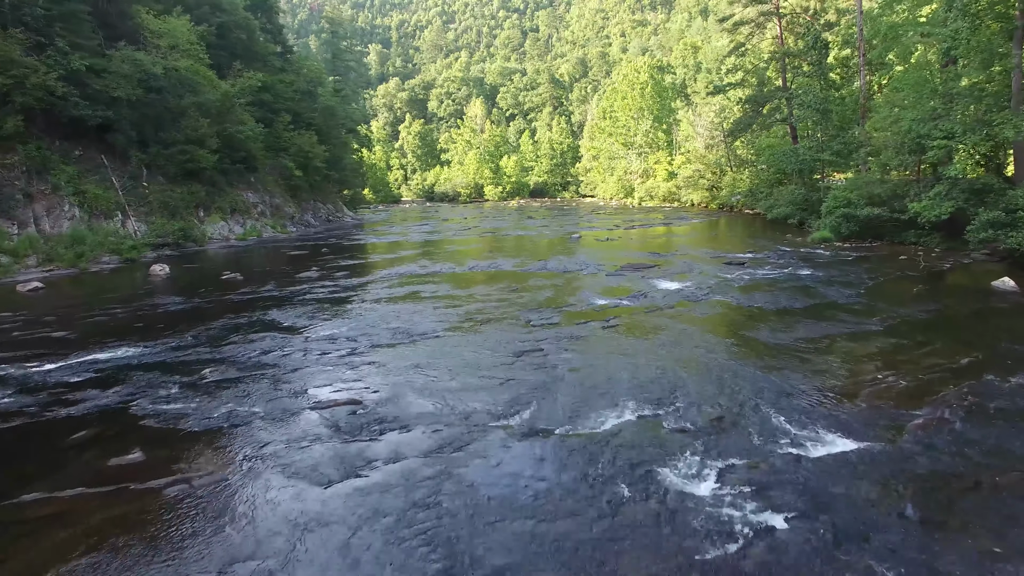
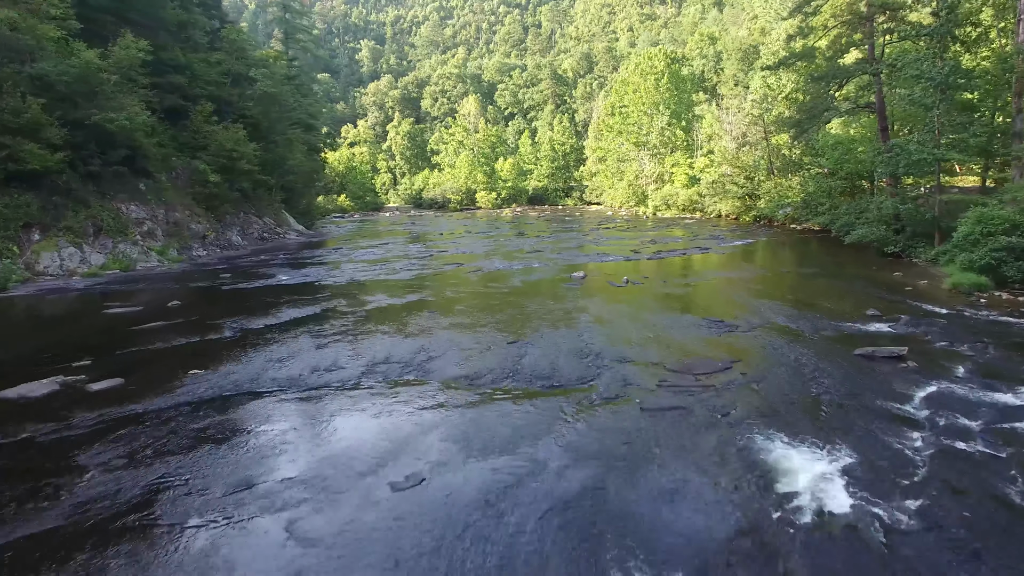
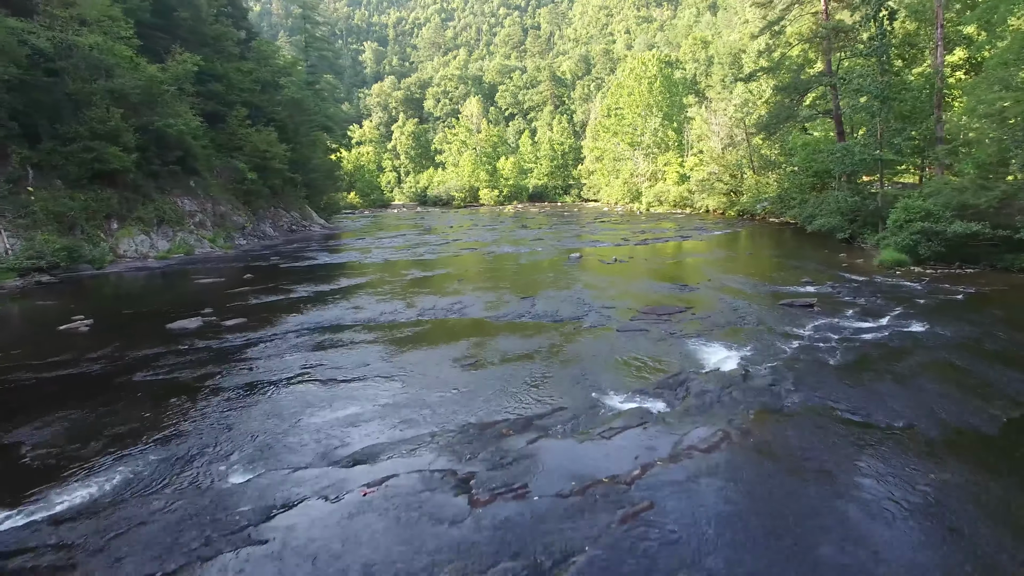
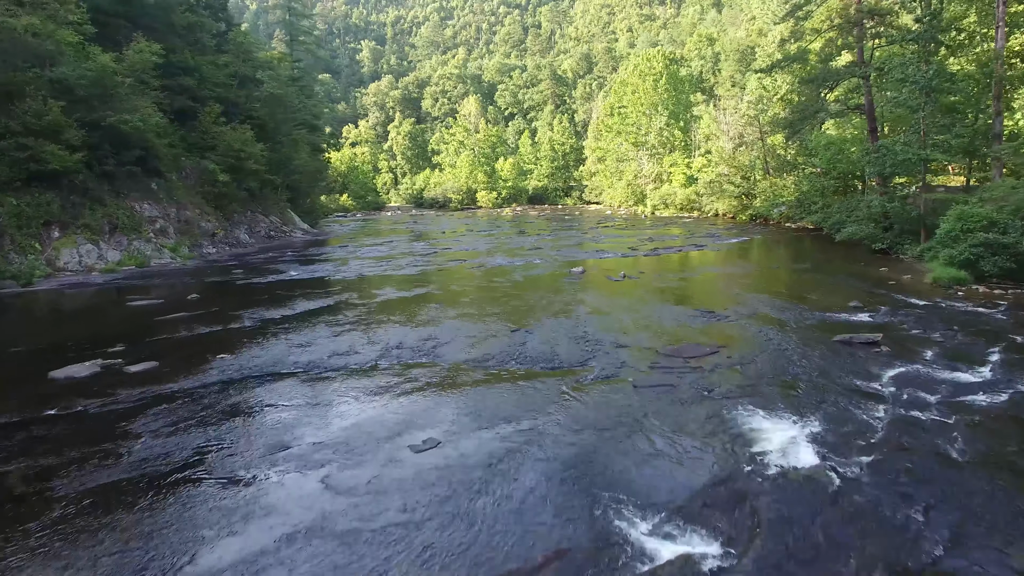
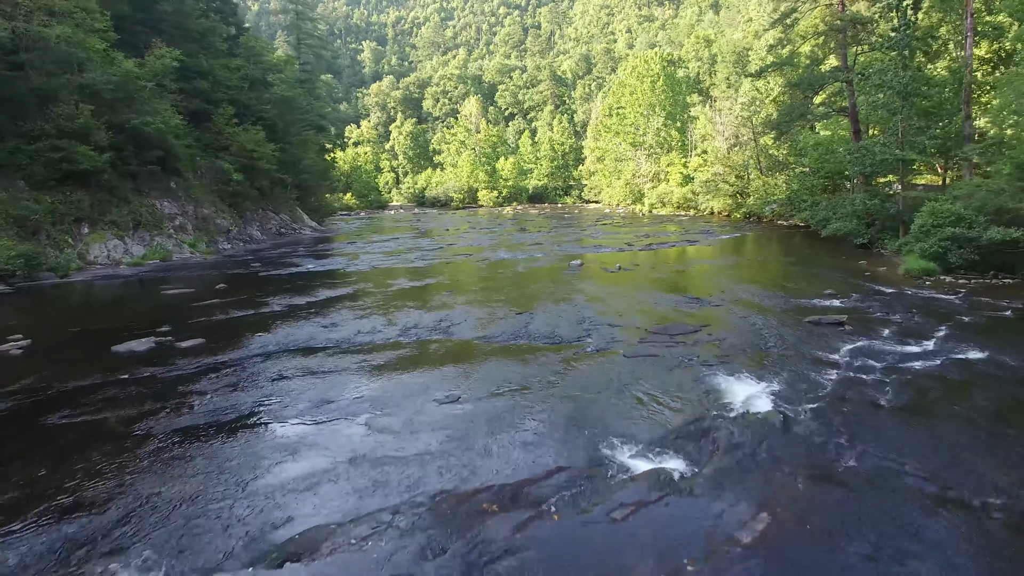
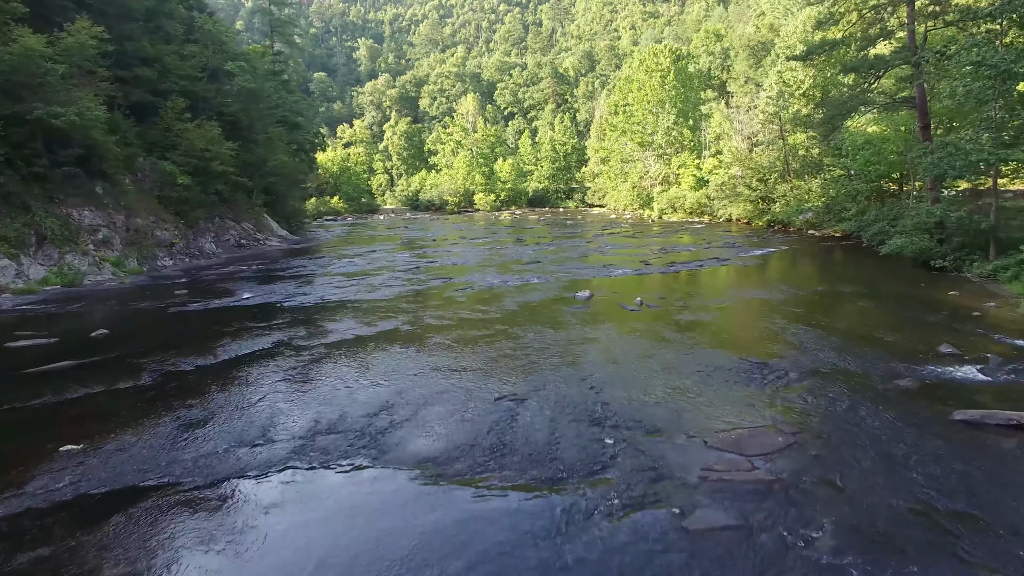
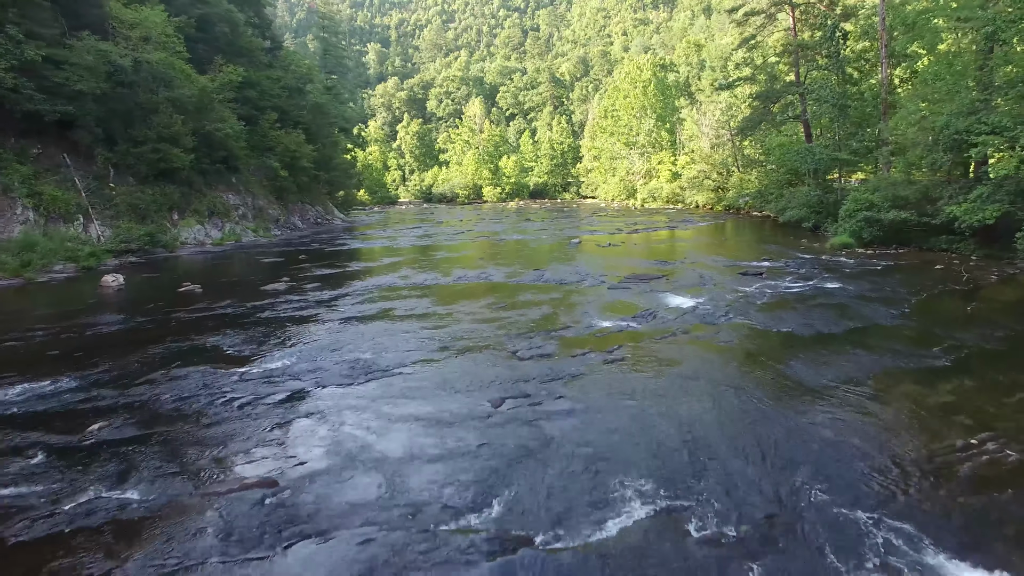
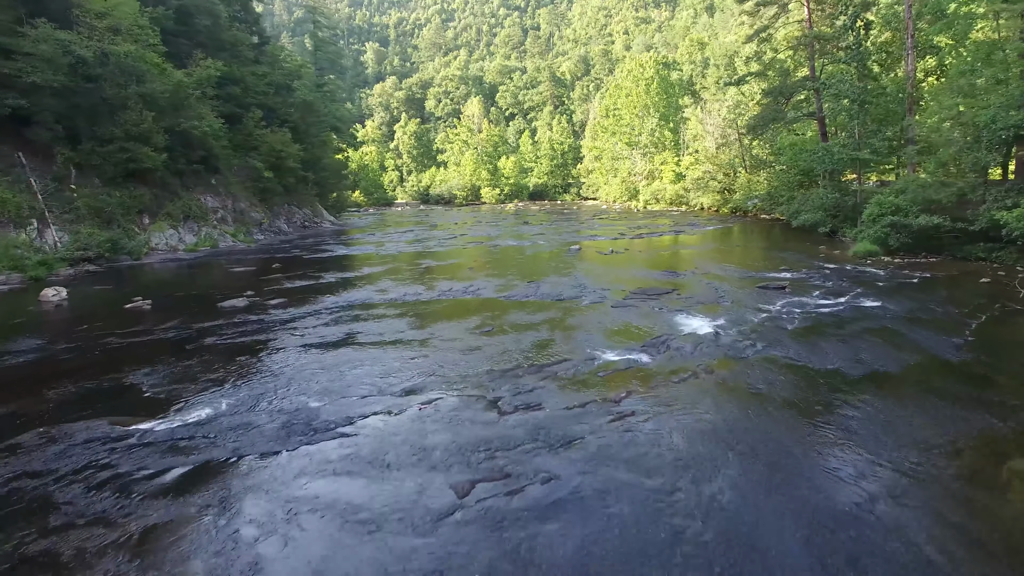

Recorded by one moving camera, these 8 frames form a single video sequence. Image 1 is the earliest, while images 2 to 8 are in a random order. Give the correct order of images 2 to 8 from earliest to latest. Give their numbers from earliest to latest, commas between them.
7, 8, 3, 5, 4, 2, 6
